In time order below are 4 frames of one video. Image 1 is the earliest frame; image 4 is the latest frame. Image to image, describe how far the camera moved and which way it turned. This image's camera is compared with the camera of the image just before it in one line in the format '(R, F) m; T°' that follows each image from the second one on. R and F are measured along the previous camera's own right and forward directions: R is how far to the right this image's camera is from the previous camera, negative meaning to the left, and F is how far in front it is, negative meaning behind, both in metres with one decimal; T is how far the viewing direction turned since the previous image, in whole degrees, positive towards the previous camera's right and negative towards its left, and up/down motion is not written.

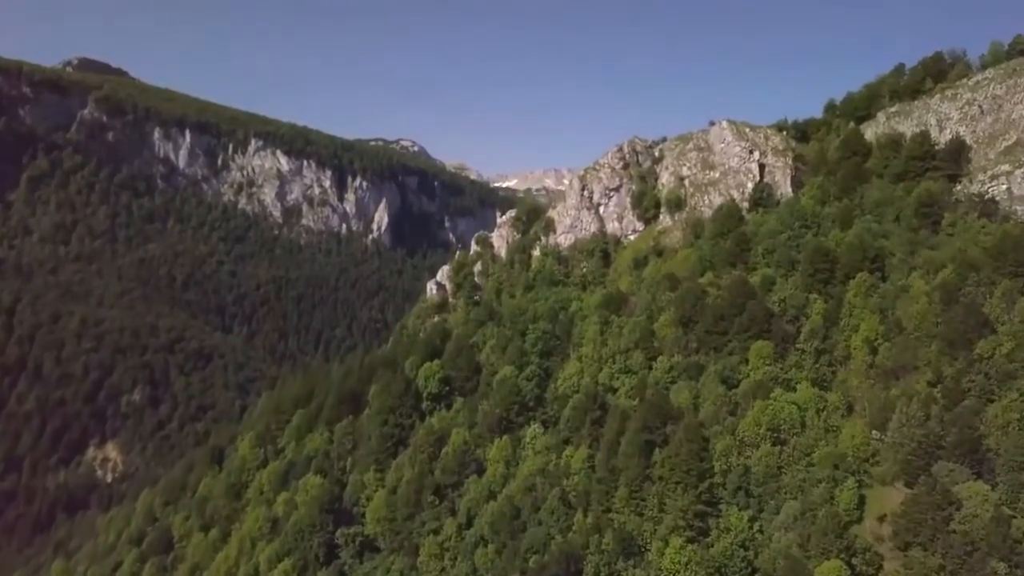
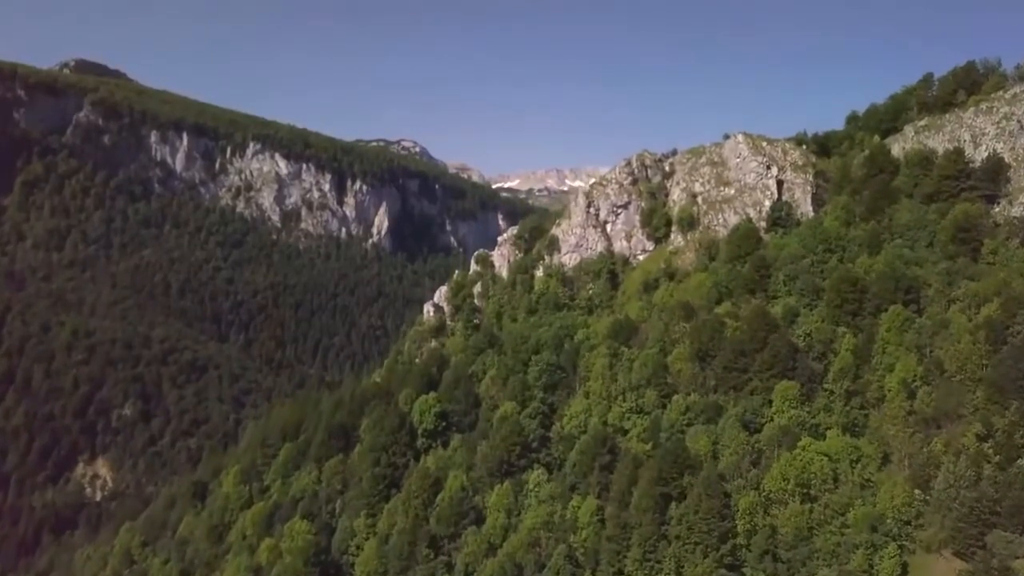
(0.0, +6.0) m; 0°
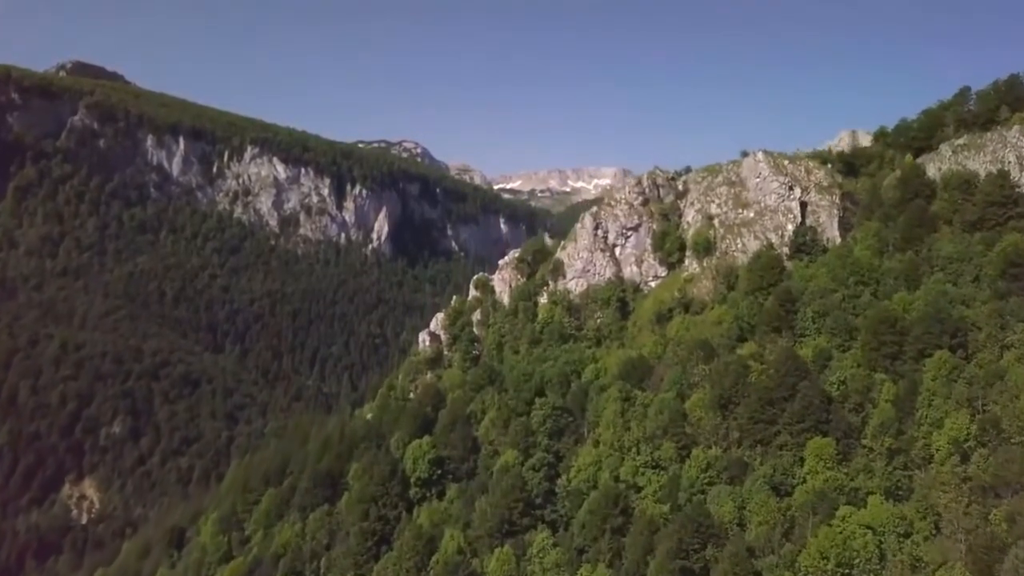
(0.0, +6.8) m; 0°
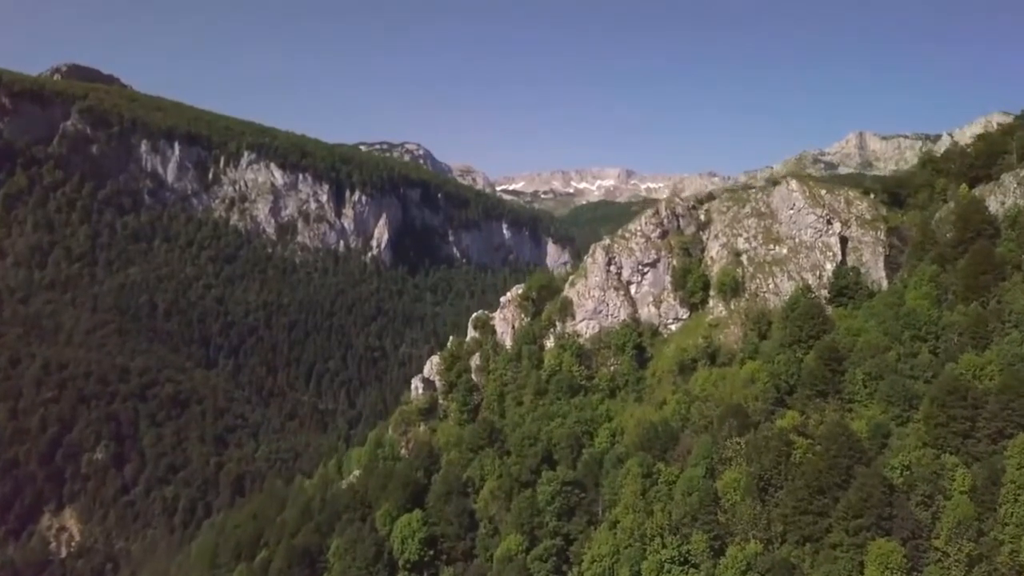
(0.0, +9.5) m; 0°
